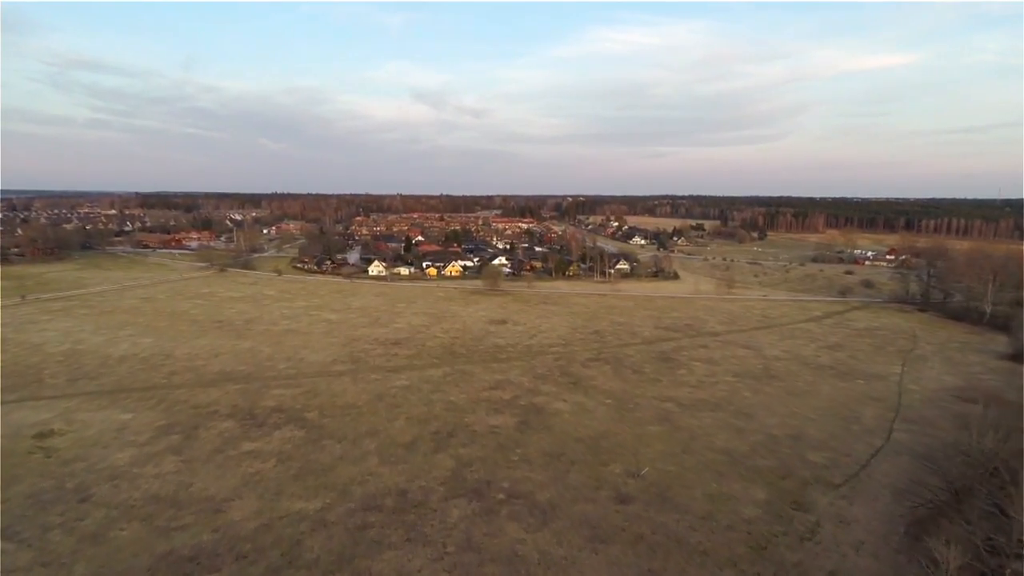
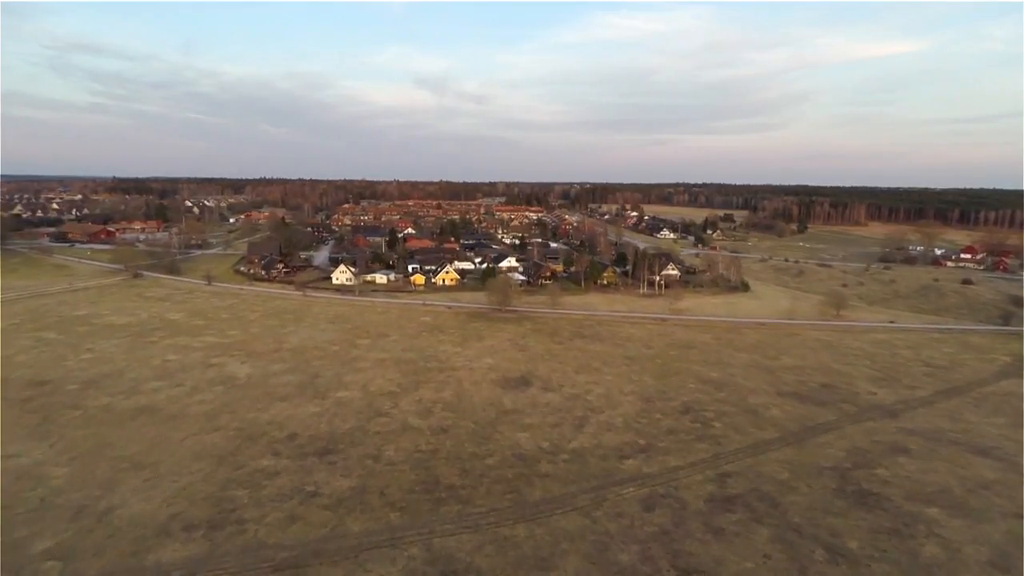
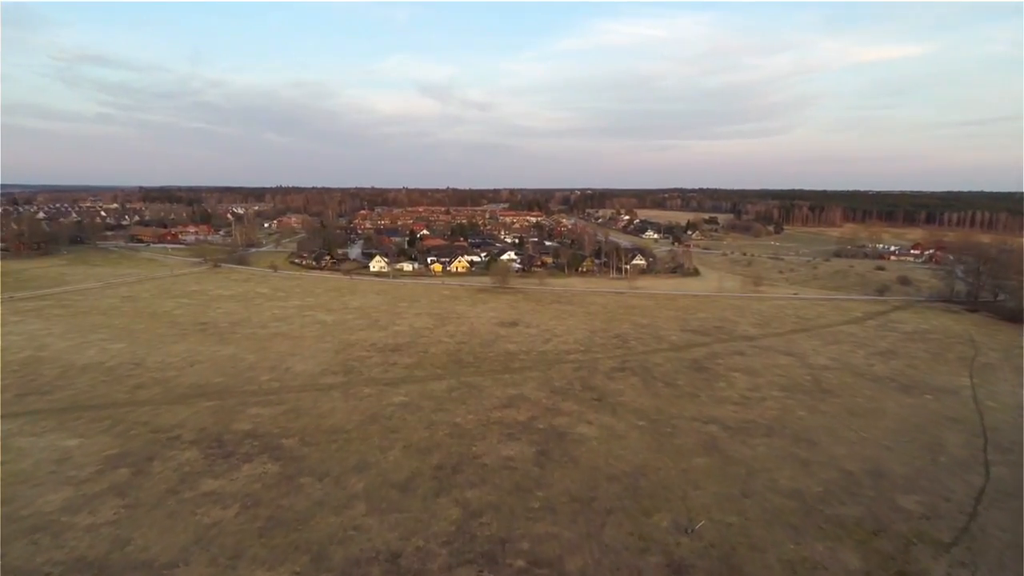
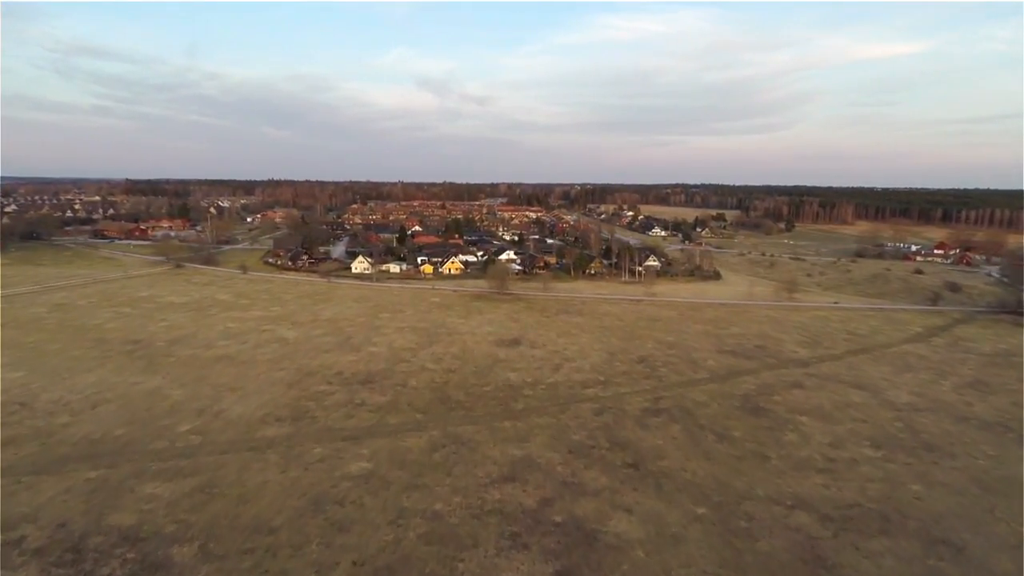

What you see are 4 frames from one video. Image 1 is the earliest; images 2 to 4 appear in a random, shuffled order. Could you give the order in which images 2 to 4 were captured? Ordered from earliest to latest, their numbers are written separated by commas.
3, 4, 2
